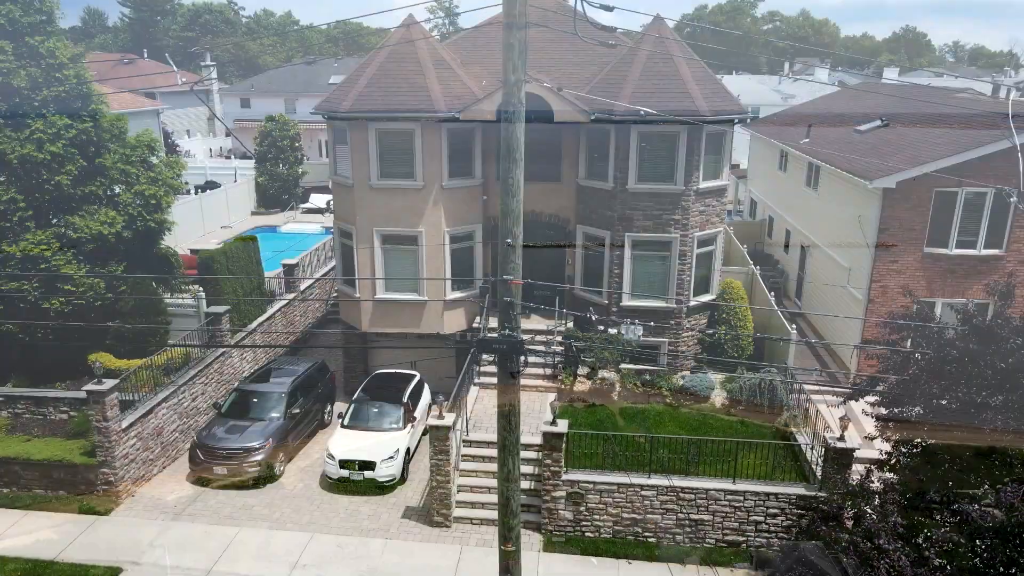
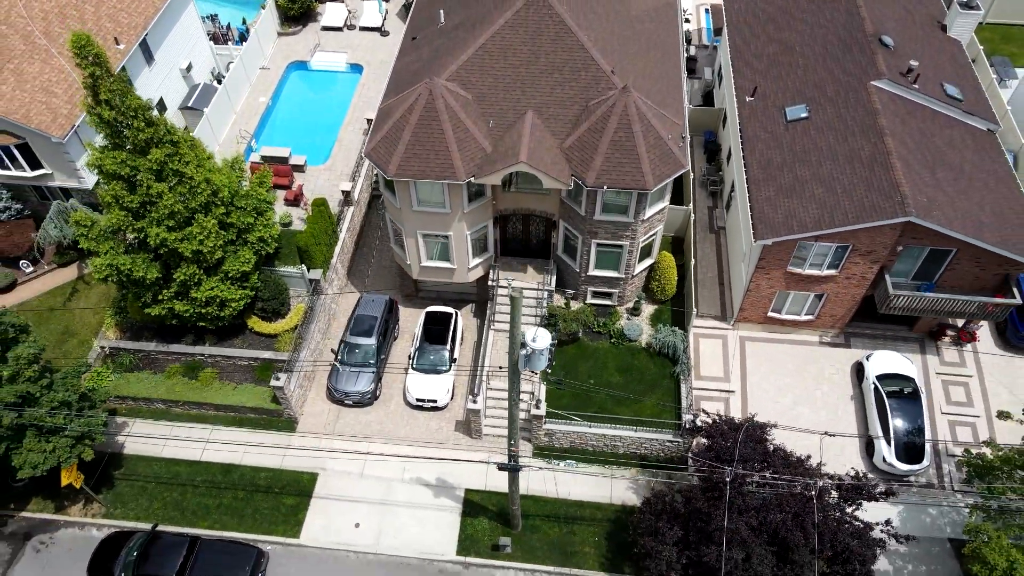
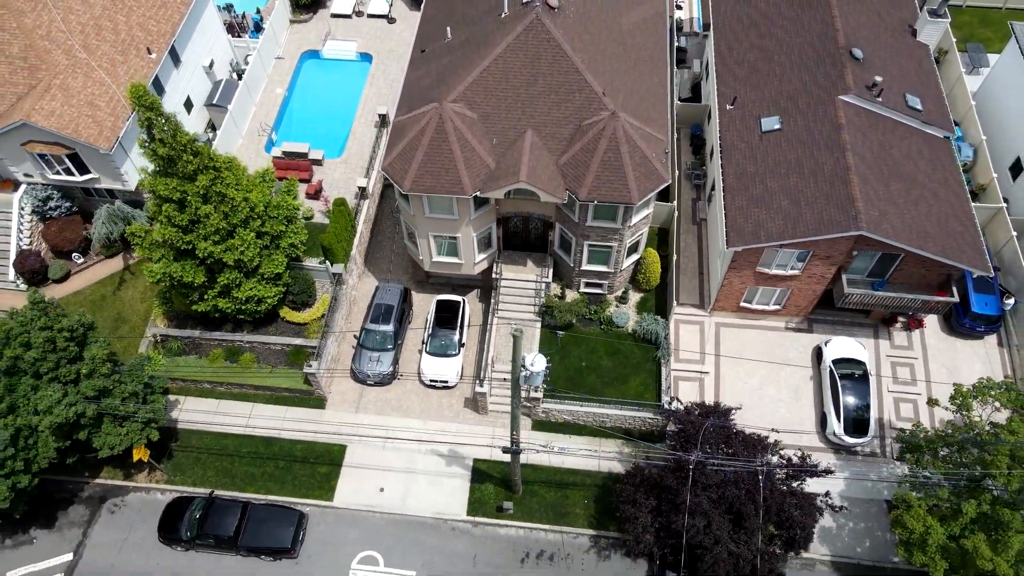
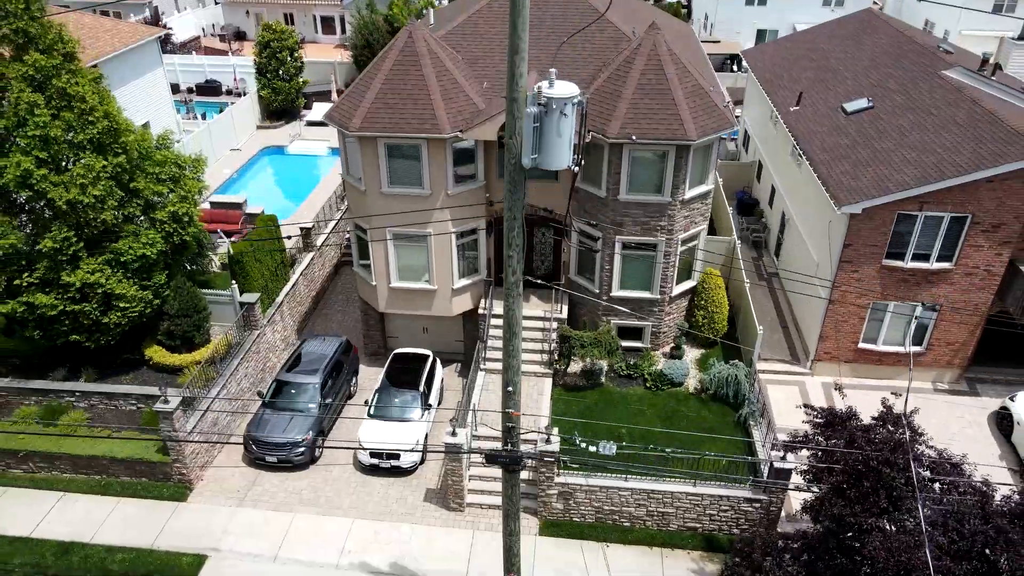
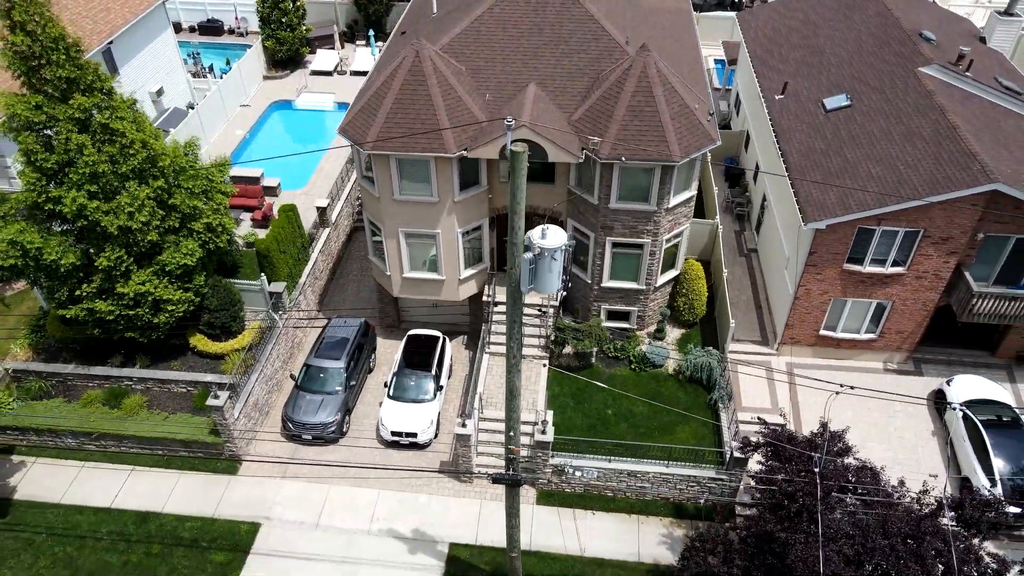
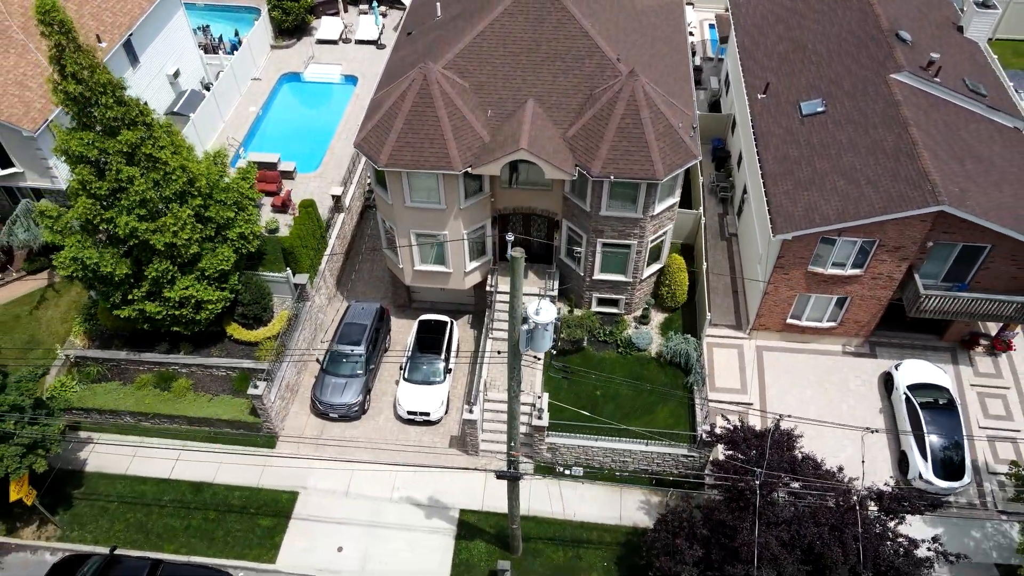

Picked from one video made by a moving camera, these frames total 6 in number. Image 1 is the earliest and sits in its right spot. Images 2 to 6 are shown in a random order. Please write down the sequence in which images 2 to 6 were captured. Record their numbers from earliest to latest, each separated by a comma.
4, 5, 6, 2, 3
